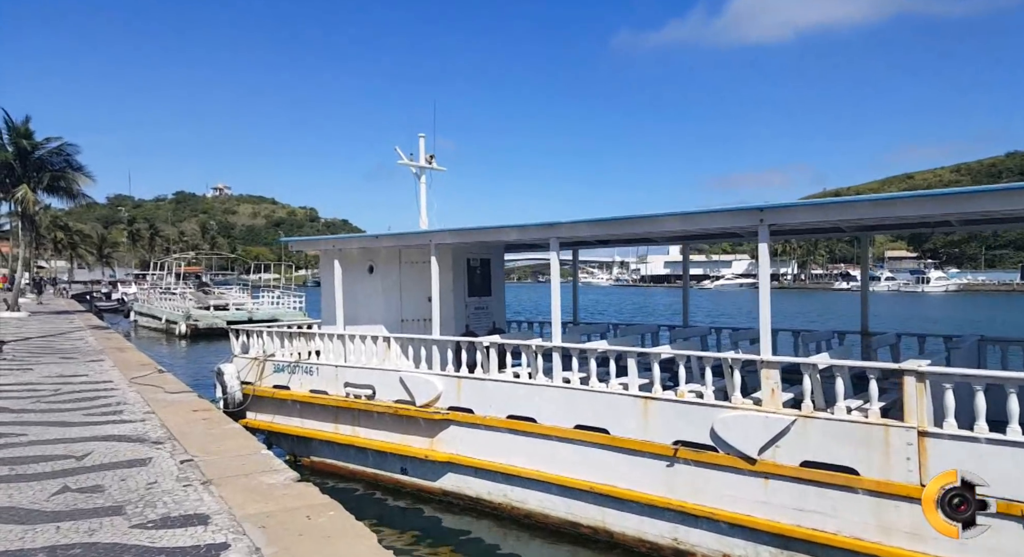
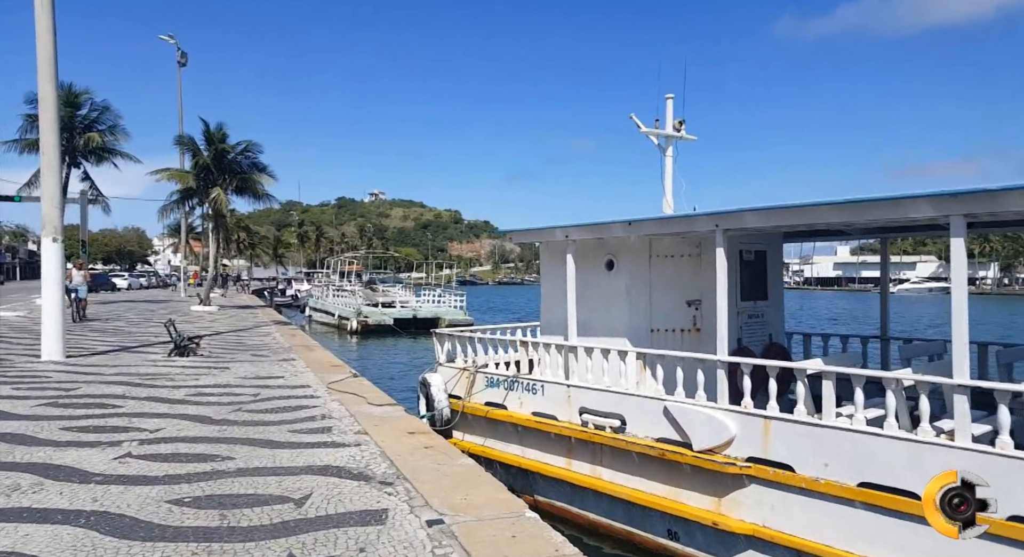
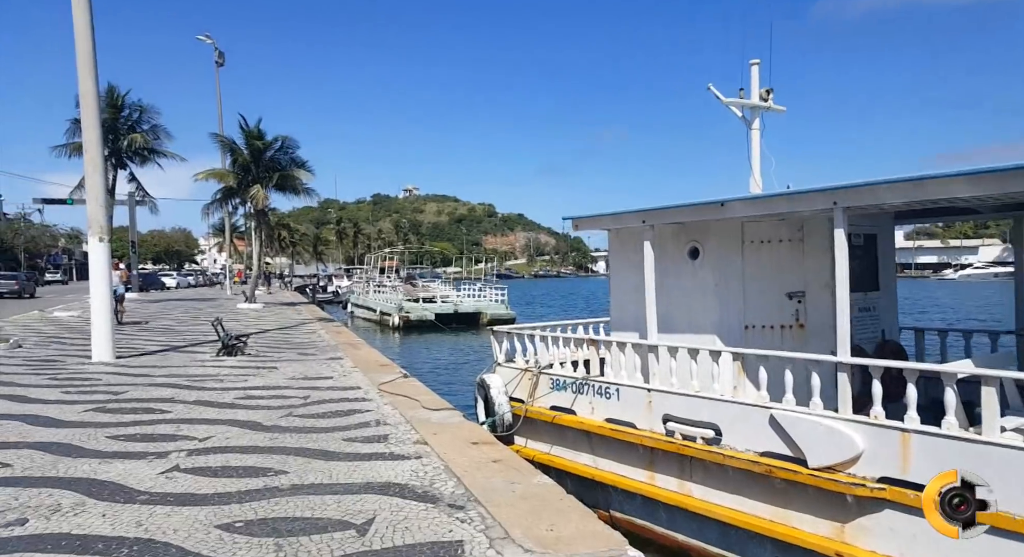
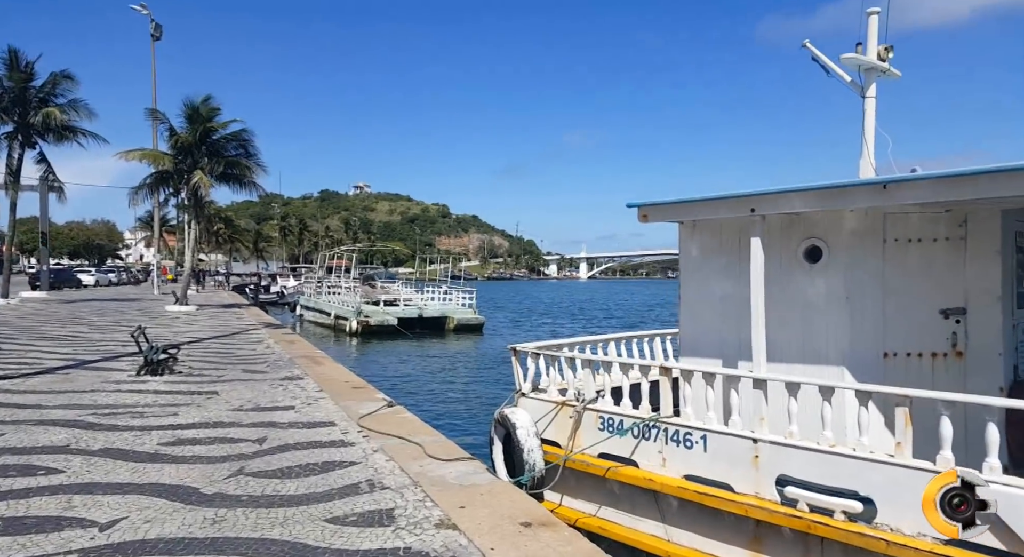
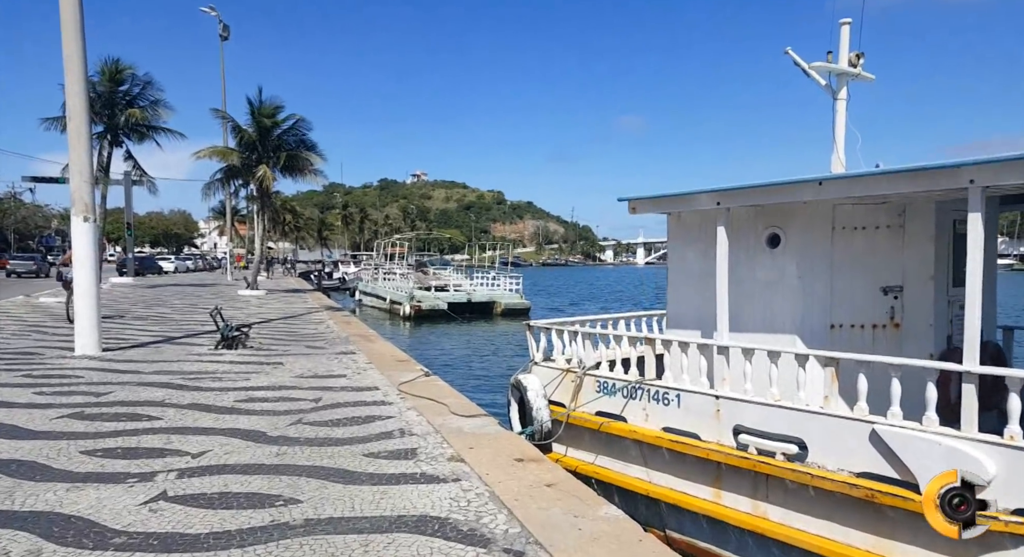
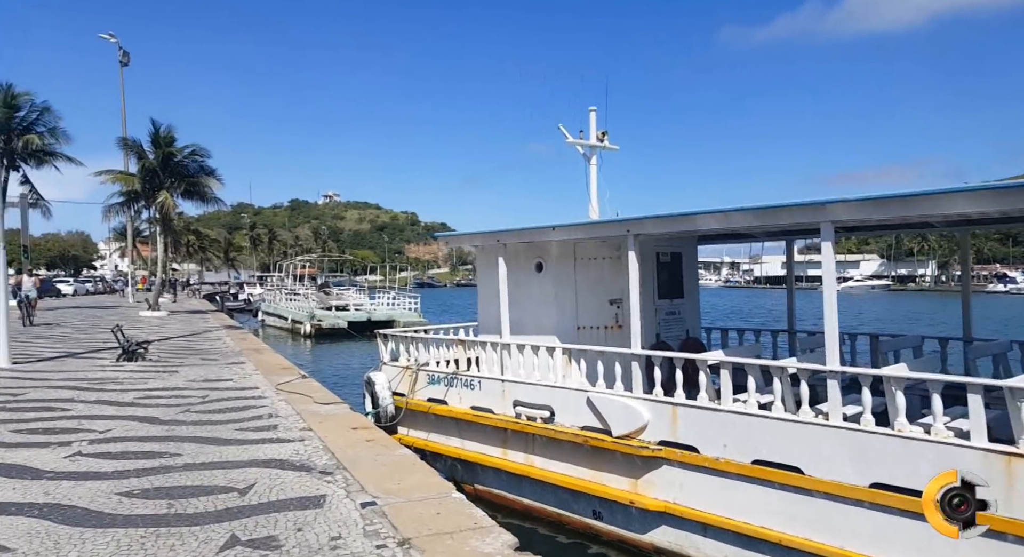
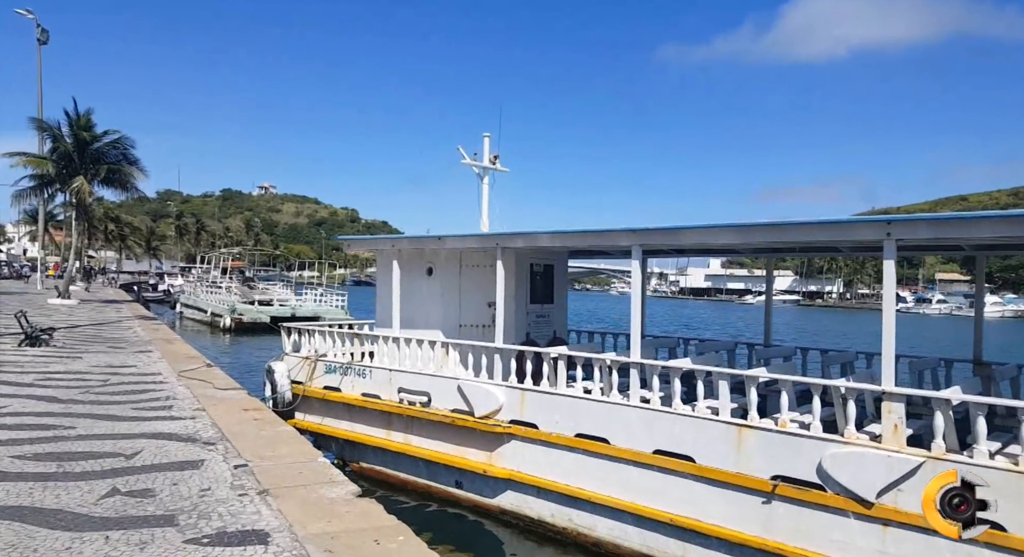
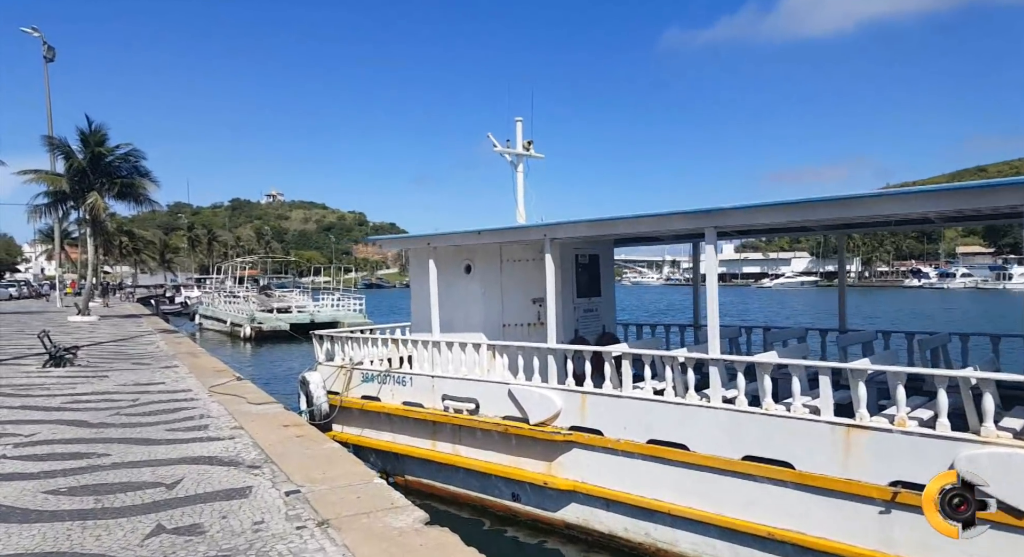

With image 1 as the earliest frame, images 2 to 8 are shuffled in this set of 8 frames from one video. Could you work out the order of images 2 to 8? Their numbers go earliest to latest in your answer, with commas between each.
7, 8, 6, 2, 3, 5, 4
